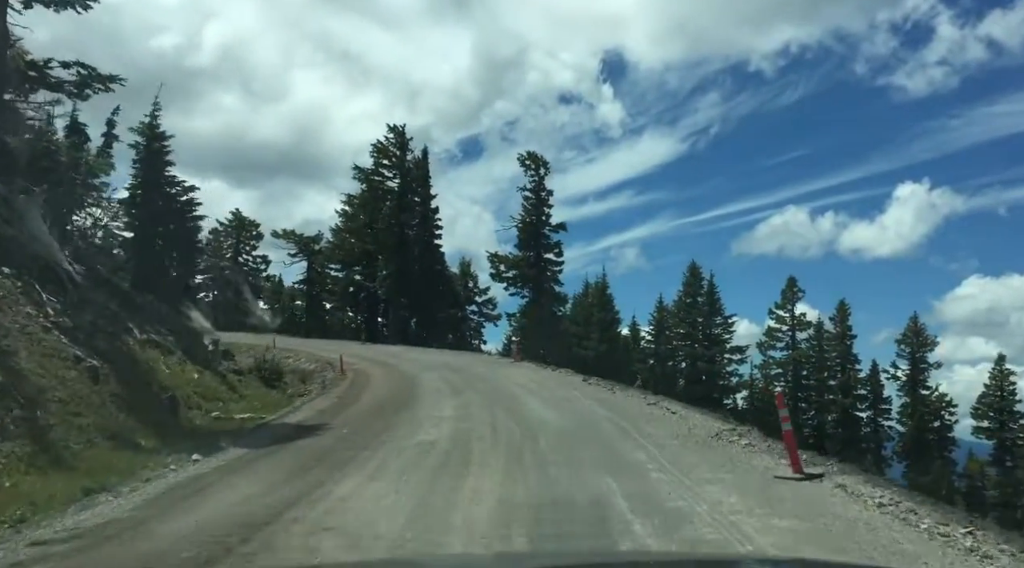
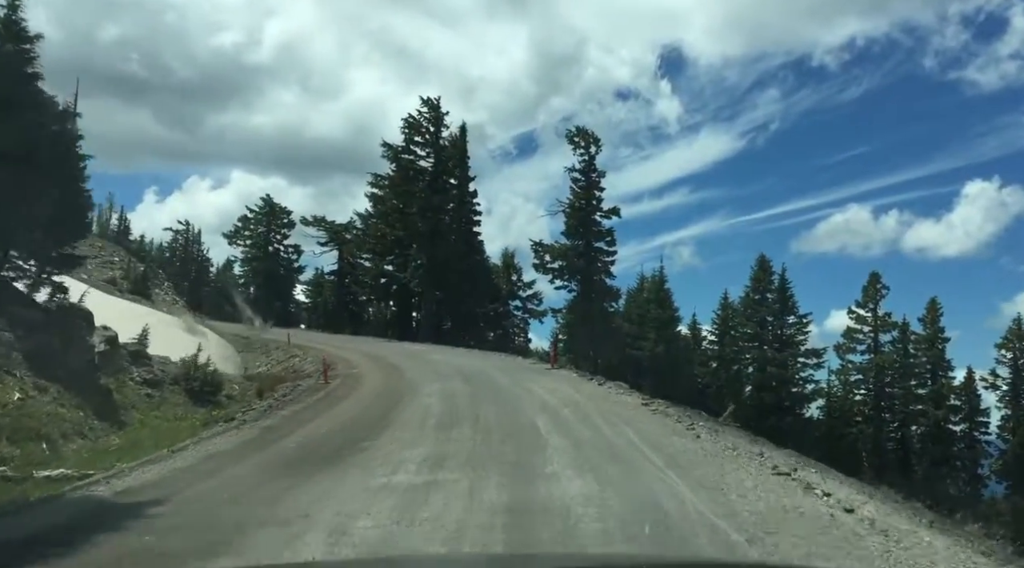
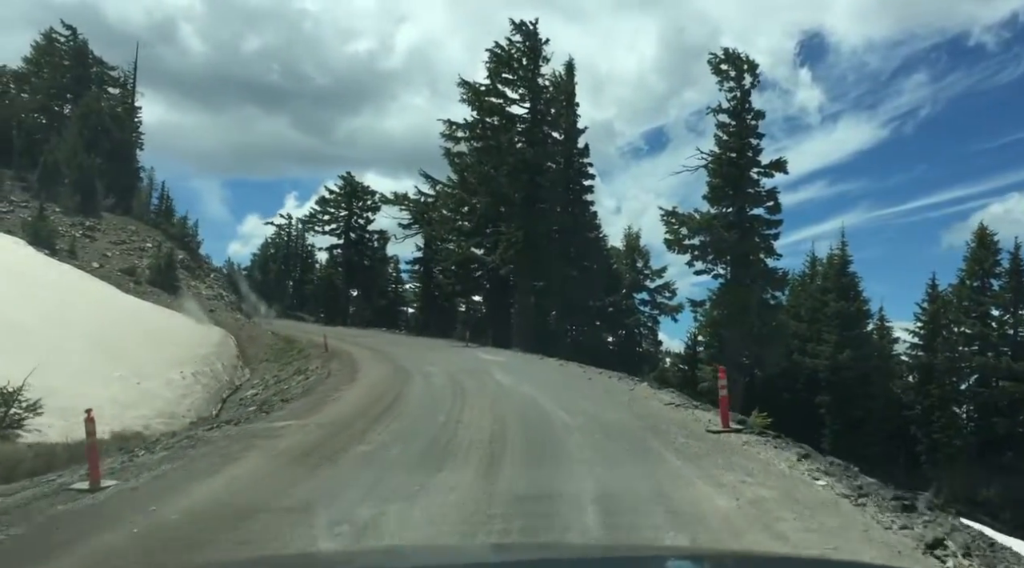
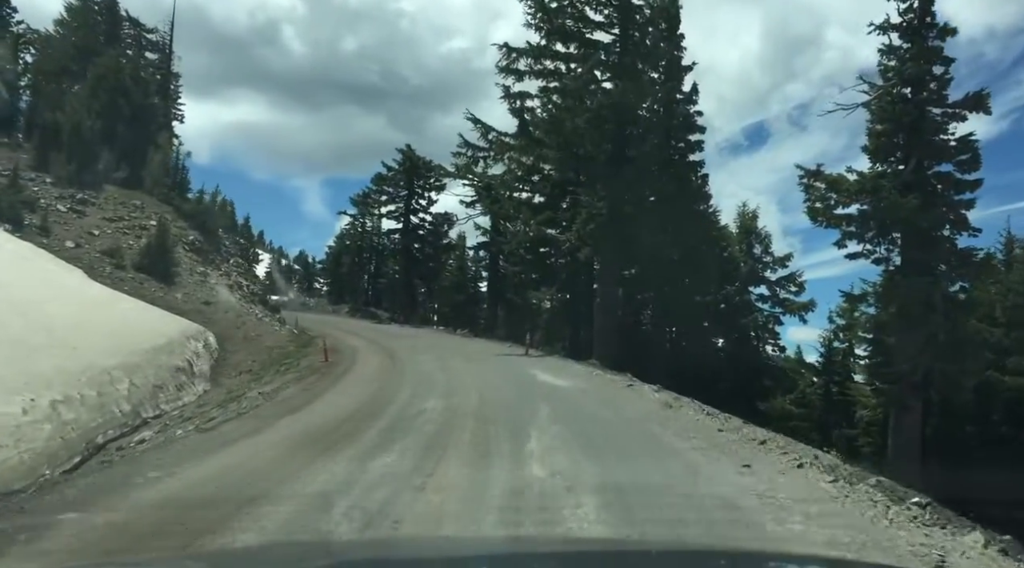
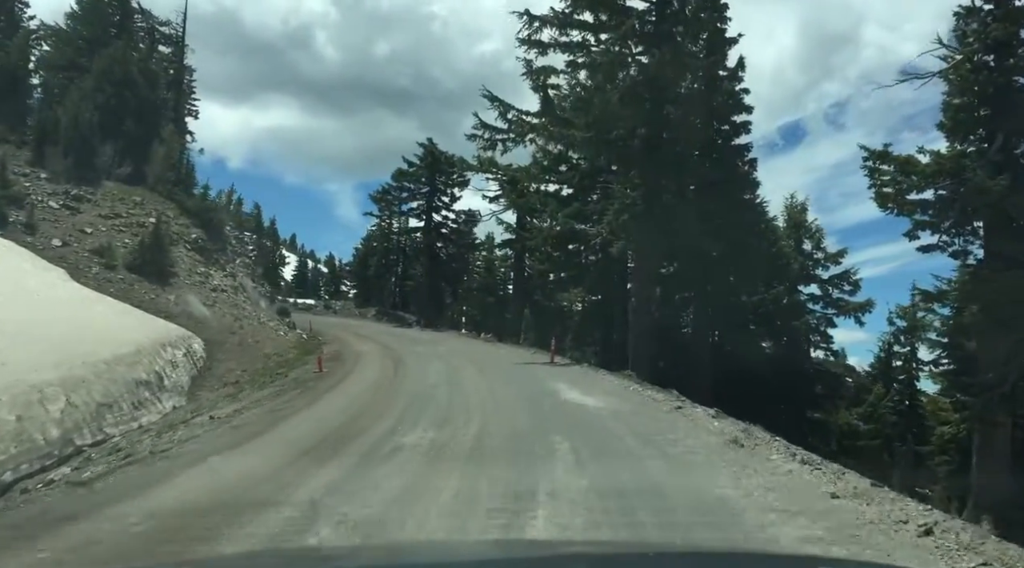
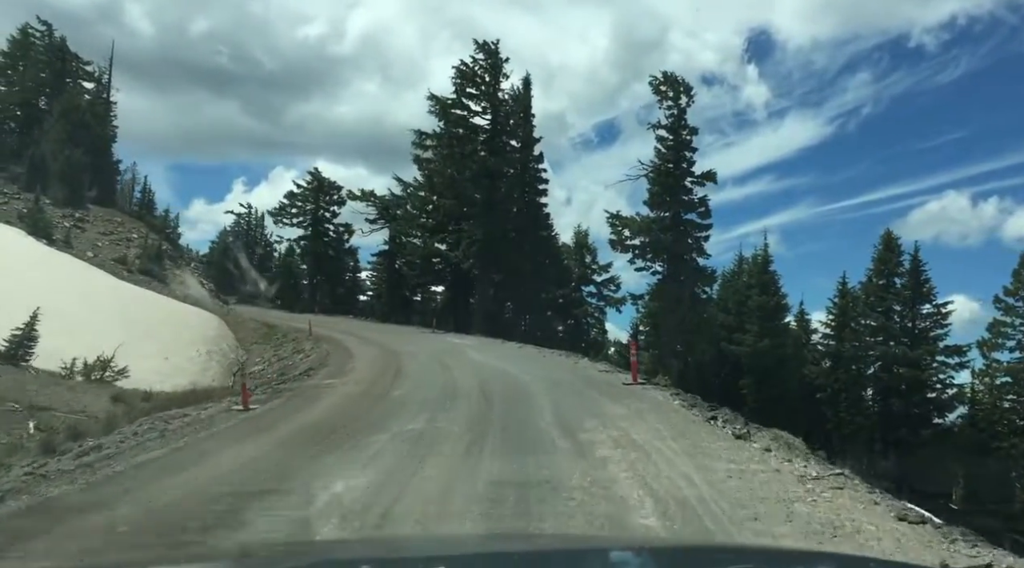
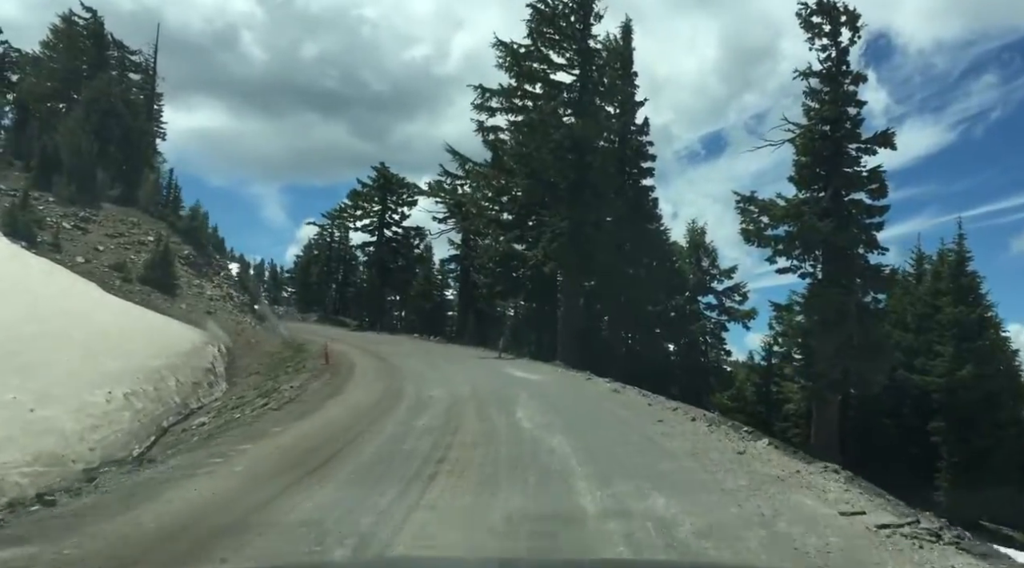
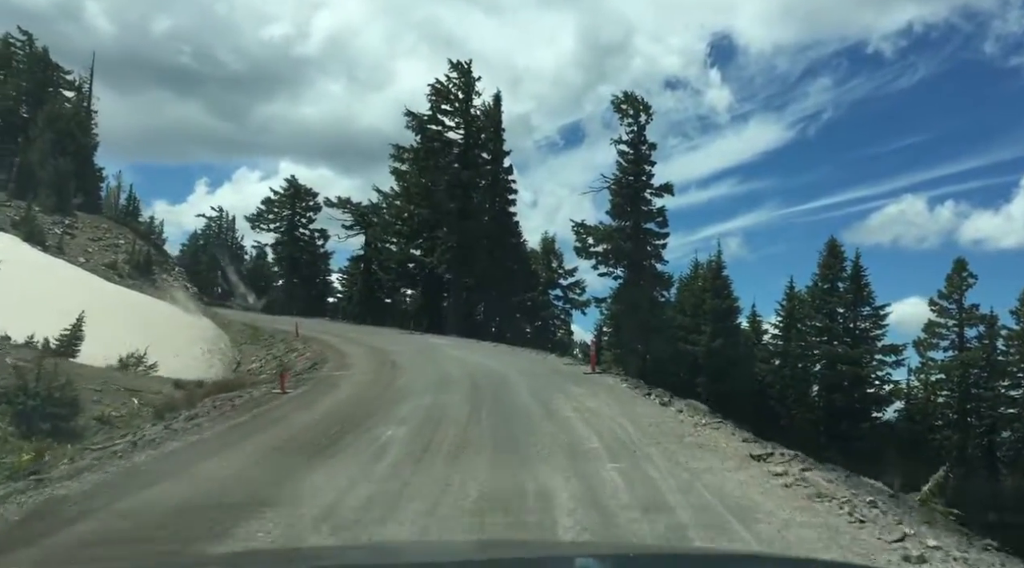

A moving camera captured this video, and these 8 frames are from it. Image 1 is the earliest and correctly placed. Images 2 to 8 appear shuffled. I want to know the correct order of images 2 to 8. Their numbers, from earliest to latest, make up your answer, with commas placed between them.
2, 8, 6, 3, 7, 4, 5
